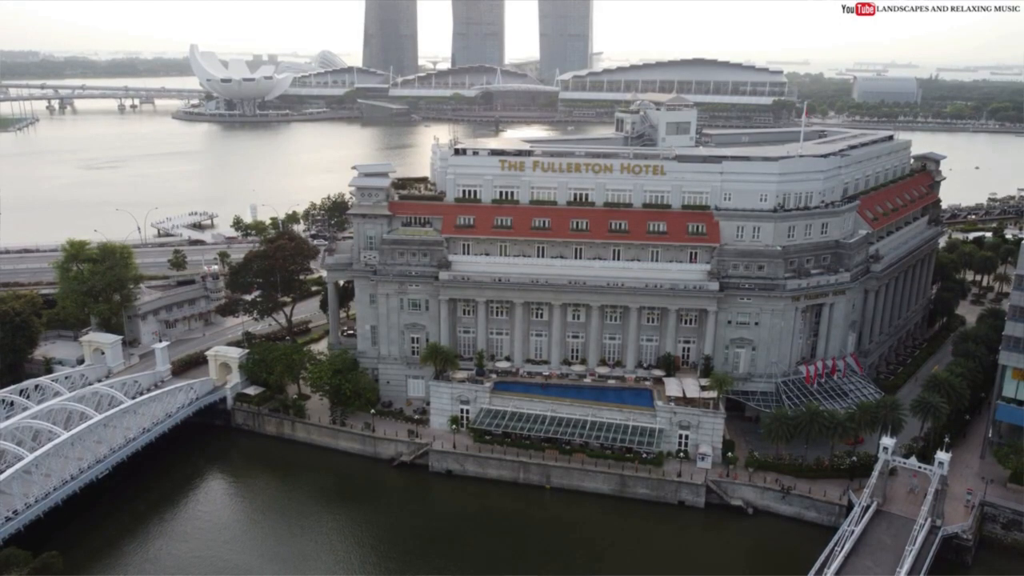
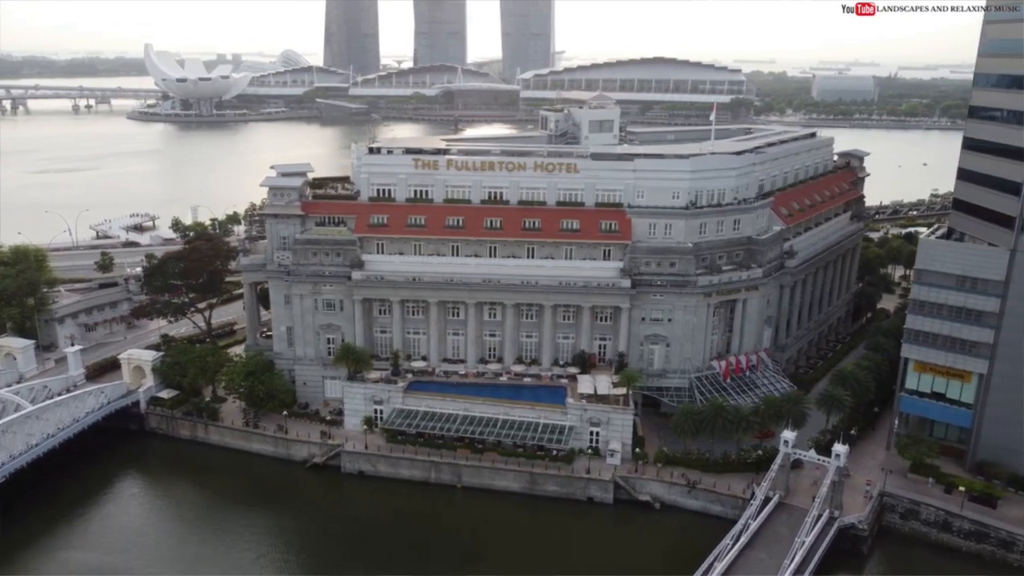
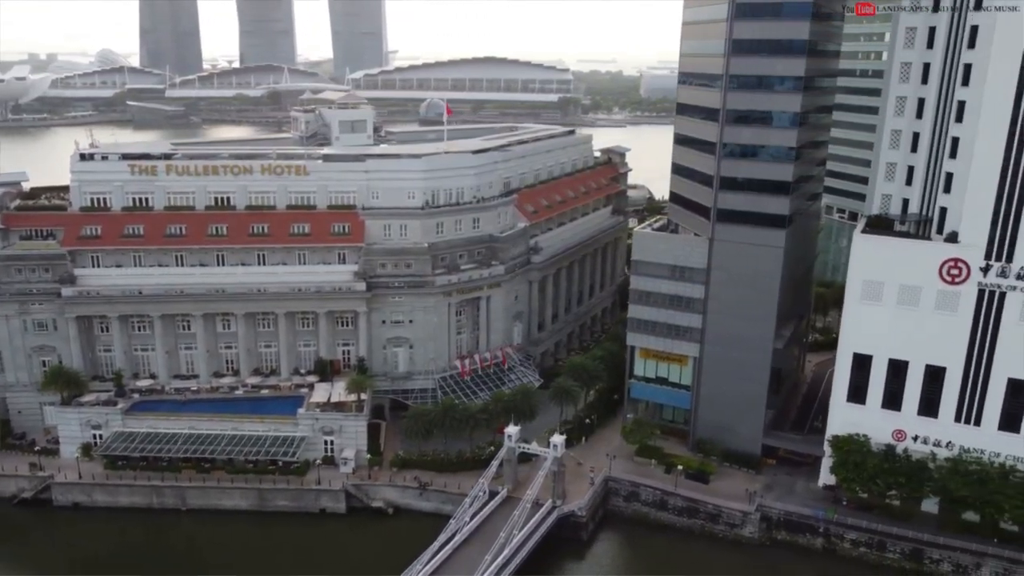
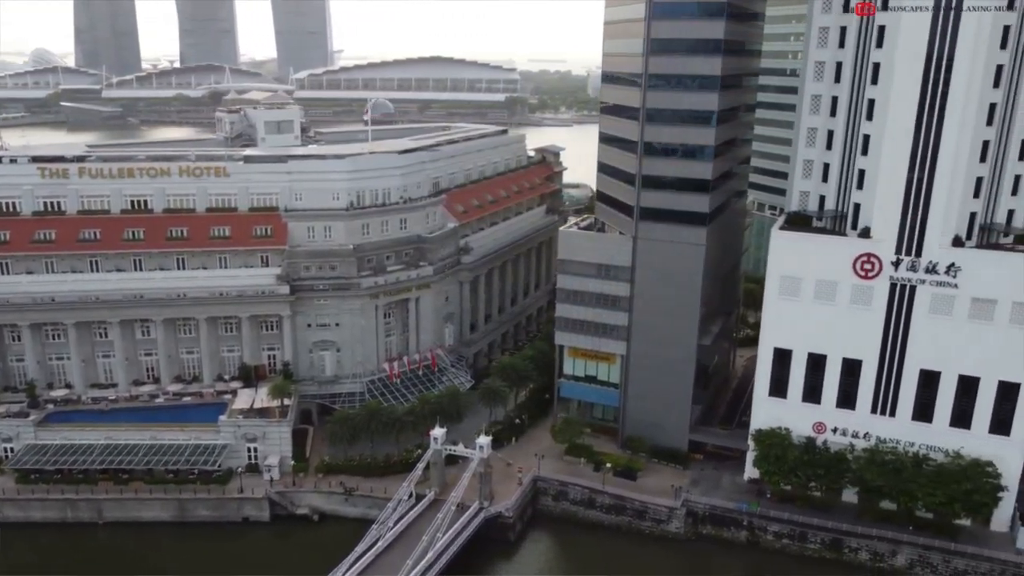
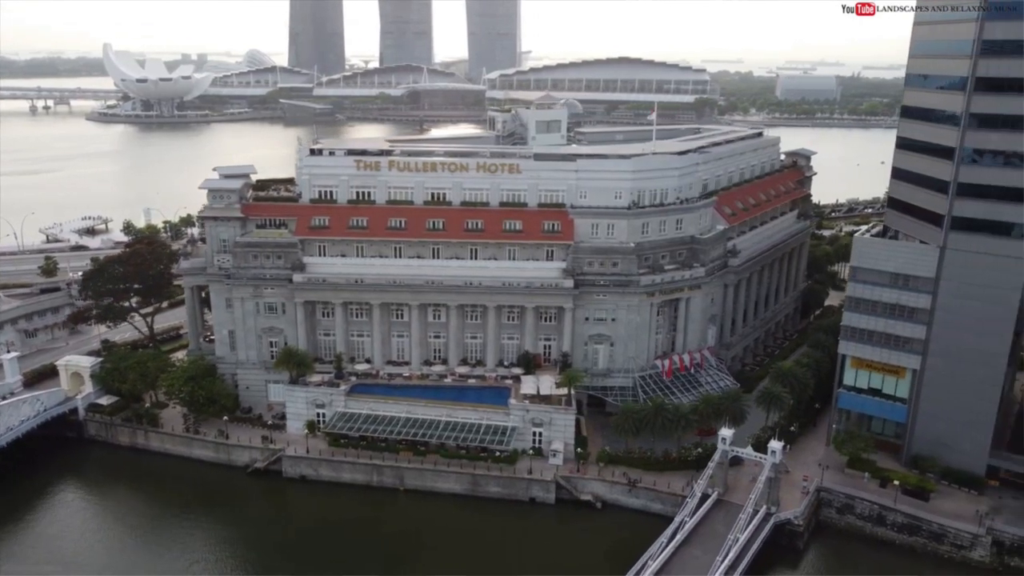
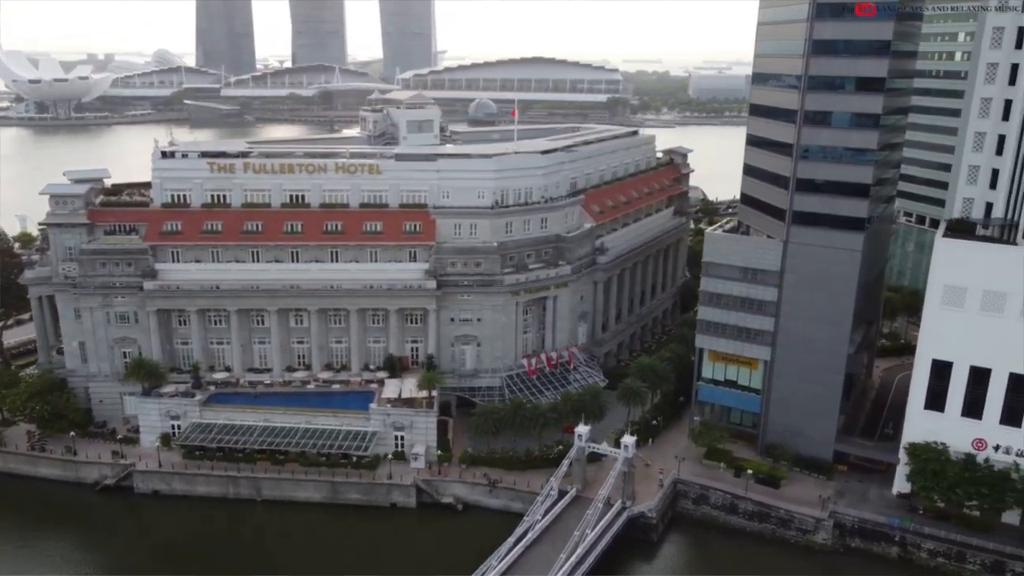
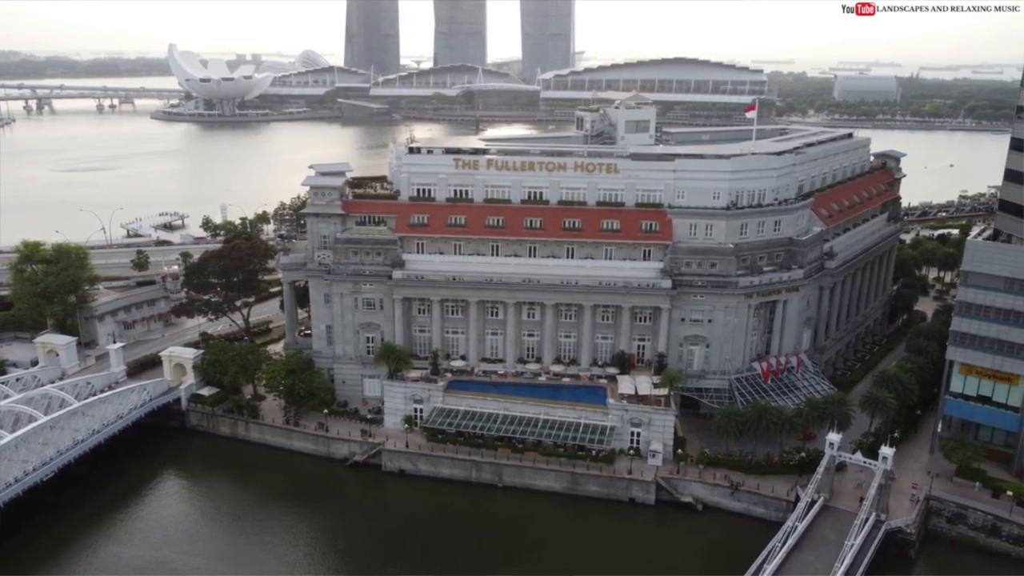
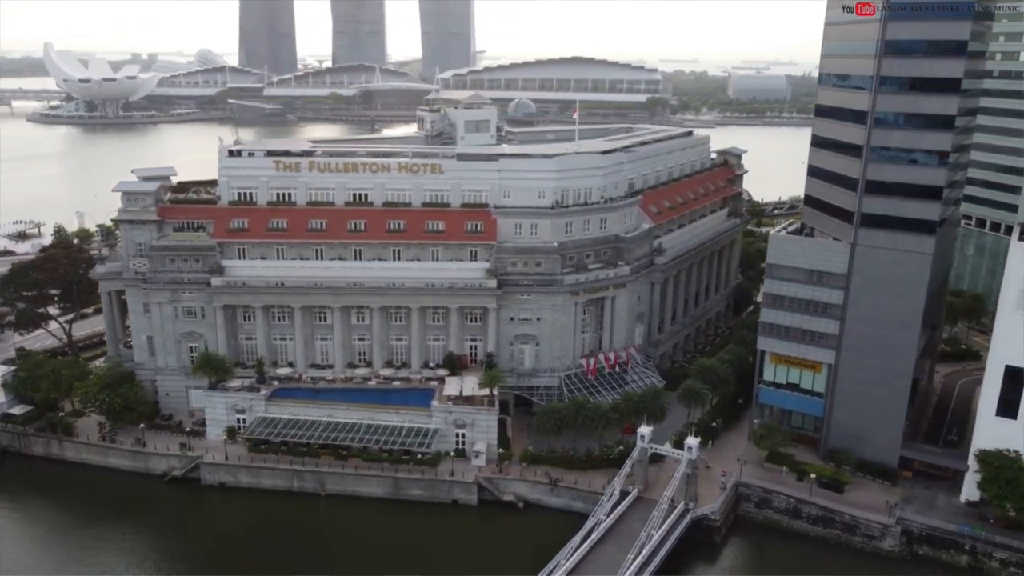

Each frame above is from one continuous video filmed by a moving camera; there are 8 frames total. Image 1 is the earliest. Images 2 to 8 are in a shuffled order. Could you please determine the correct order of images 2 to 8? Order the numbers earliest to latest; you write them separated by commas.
7, 2, 5, 8, 6, 3, 4
